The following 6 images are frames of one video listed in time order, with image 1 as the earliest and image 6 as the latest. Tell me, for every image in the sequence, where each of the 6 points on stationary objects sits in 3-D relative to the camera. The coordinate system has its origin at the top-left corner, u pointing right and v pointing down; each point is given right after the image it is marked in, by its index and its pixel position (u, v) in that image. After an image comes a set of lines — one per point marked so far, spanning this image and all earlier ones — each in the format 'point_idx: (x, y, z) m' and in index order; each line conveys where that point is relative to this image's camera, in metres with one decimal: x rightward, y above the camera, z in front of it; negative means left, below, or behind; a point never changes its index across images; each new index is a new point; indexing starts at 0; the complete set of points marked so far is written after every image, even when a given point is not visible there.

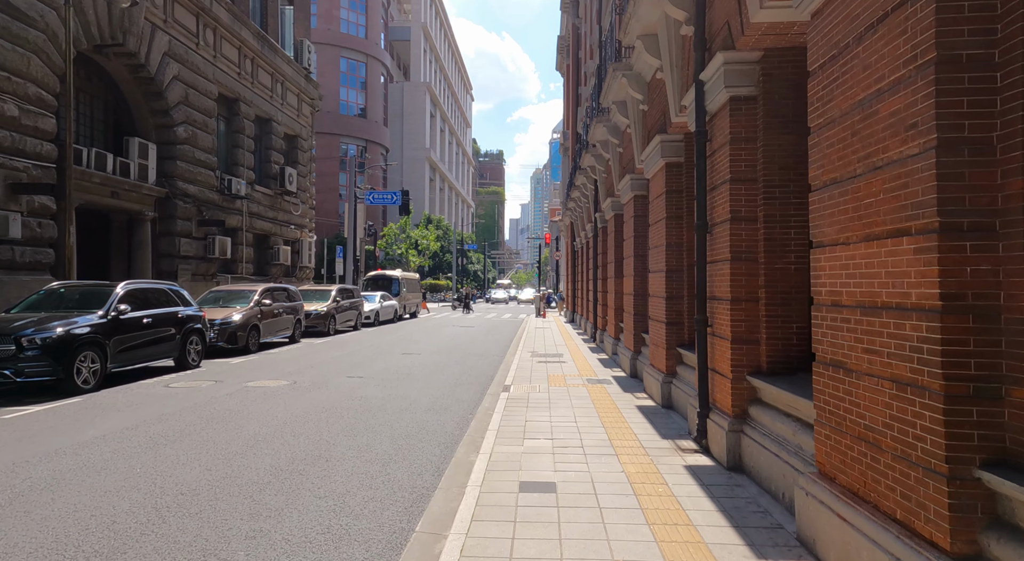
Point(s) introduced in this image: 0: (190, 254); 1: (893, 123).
0: (-10.7, +0.9, +19.6) m
1: (+1.9, +0.8, +3.0) m
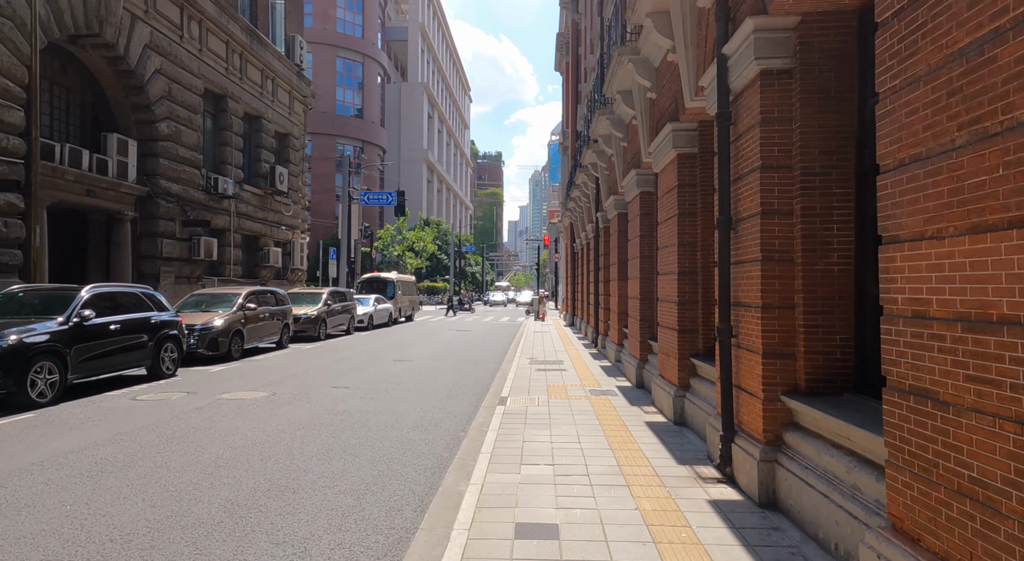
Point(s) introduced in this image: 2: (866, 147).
0: (-10.7, +0.8, +18.8) m
1: (+1.9, +0.8, +2.2) m
2: (+2.7, +1.0, +4.6) m
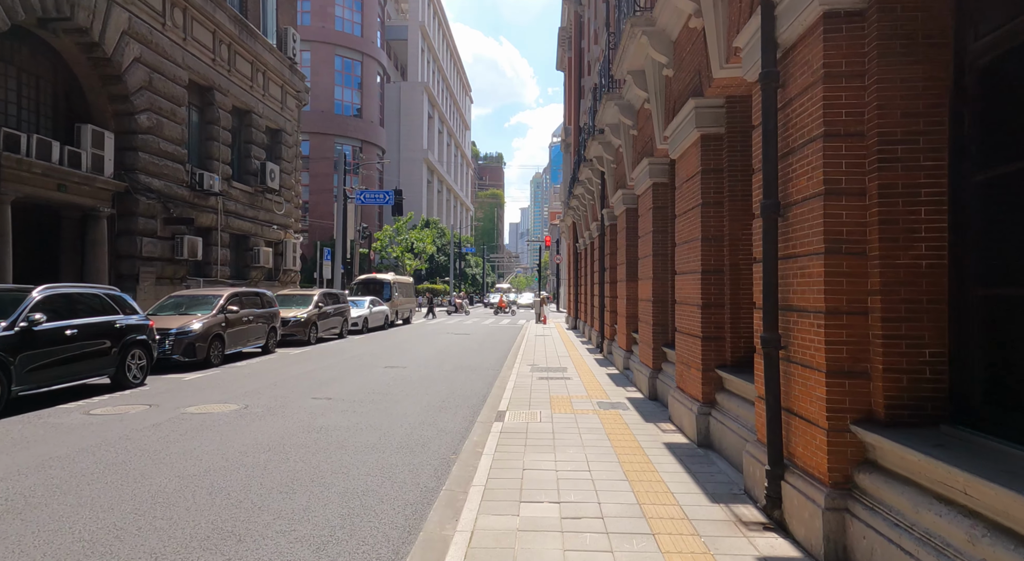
0: (-10.7, +0.8, +17.8) m
1: (+1.9, +0.8, +1.2) m
2: (+2.7, +1.0, +3.5) m
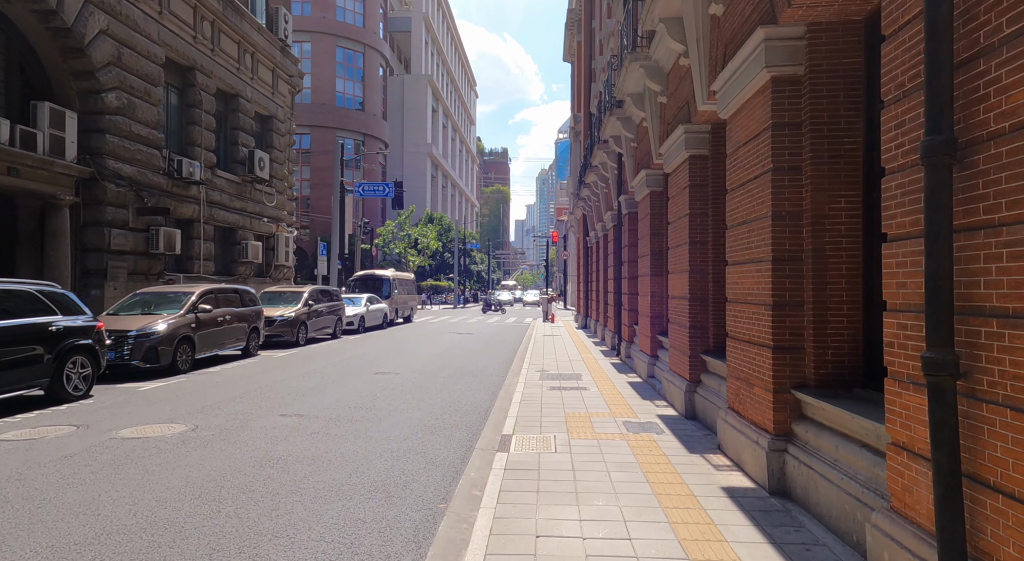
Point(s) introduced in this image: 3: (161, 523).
0: (-10.6, +0.9, +16.2) m
1: (+1.9, +0.8, -0.5) m
2: (+2.7, +1.1, +1.8) m
3: (-2.7, -1.9, +4.6) m
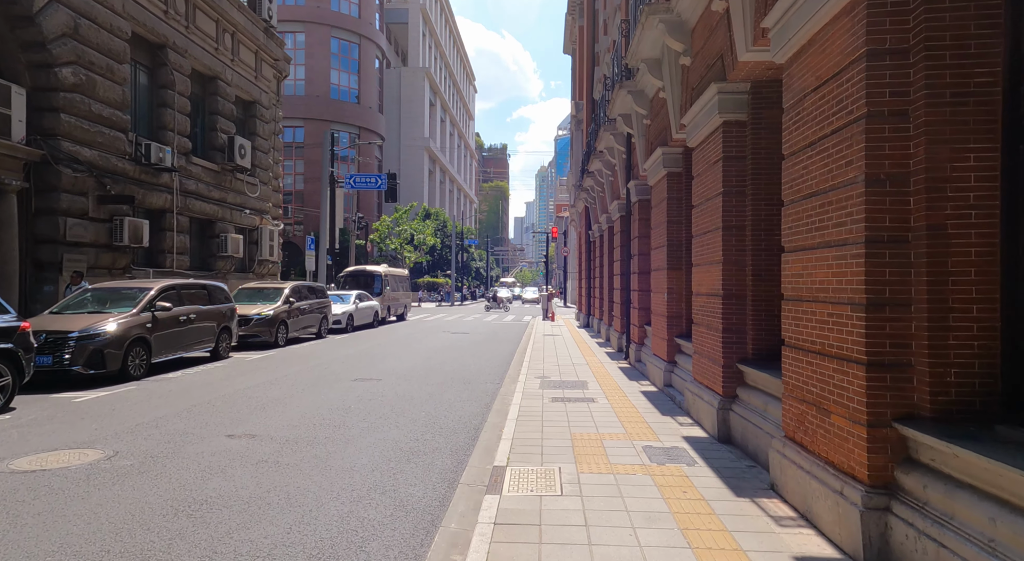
0: (-10.6, +1.0, +14.7) m
1: (+1.8, +0.9, -2.0) m
2: (+2.7, +1.1, +0.3) m
3: (-2.8, -1.8, +3.2) m
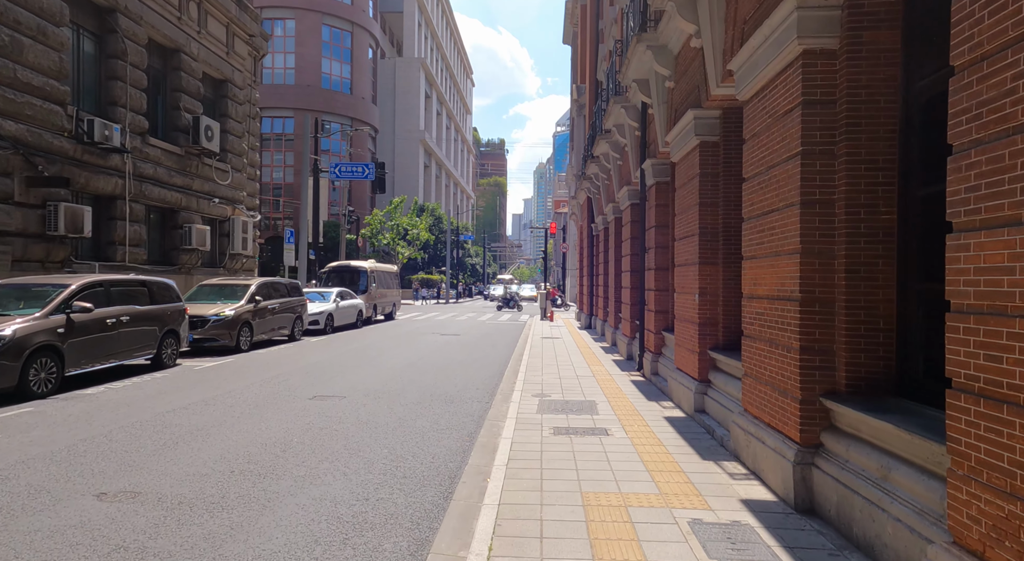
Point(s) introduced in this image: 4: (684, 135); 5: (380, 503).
0: (-10.7, +1.1, +12.6) m
1: (+1.8, +0.9, -4.0) m
2: (+2.6, +1.1, -1.7) m
3: (-2.9, -1.8, +1.1) m
4: (+2.4, +2.0, +8.2) m
5: (-1.1, -1.9, +5.0) m
